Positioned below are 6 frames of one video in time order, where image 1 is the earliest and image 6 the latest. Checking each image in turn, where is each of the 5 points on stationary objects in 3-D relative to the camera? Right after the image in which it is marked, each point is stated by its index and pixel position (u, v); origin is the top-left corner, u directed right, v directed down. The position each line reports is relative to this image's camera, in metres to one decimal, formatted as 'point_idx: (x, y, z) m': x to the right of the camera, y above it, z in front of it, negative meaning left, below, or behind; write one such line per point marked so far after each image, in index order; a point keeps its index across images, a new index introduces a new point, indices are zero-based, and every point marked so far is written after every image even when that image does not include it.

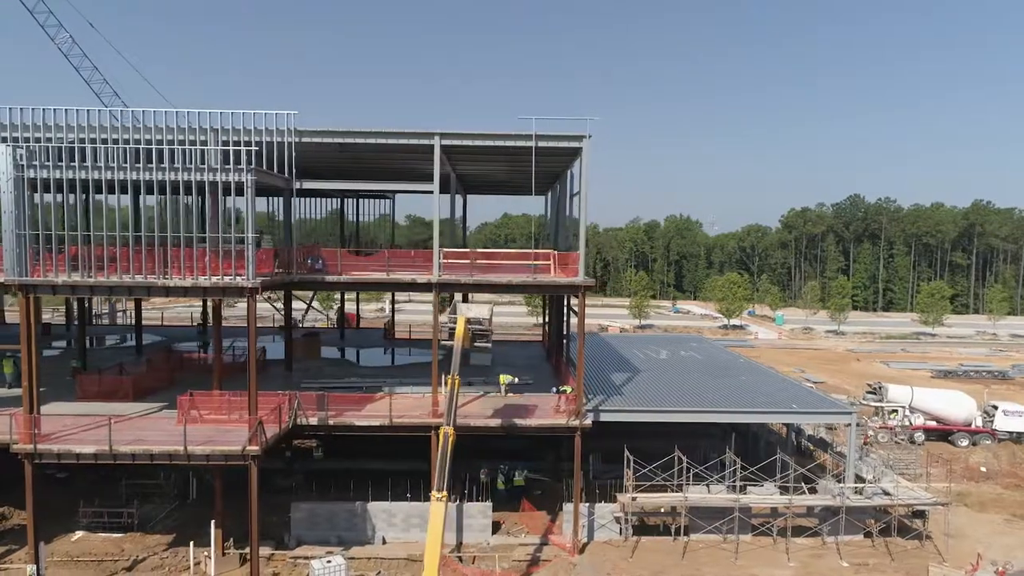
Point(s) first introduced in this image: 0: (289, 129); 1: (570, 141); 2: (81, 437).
0: (-5.8, +4.1, +17.1) m
1: (+1.2, +3.8, +17.6) m
2: (-10.0, -3.5, +15.3) m
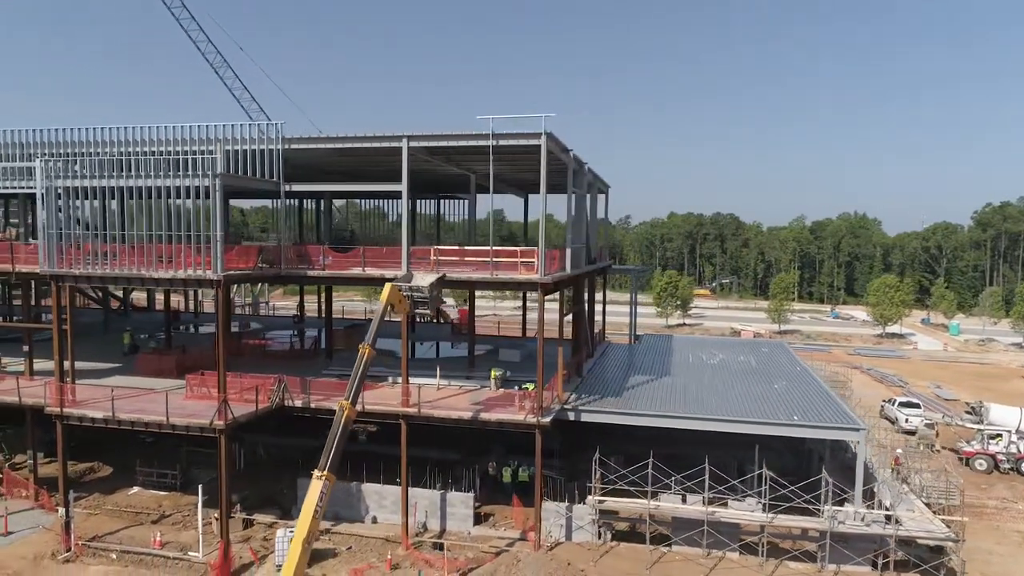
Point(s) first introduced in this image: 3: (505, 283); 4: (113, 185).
0: (-6.7, +4.3, +18.8) m
1: (+0.2, +4.0, +17.6) m
2: (-11.3, -3.2, +18.1) m
3: (-0.5, +0.2, +18.2) m
4: (-10.7, +2.7, +17.4) m
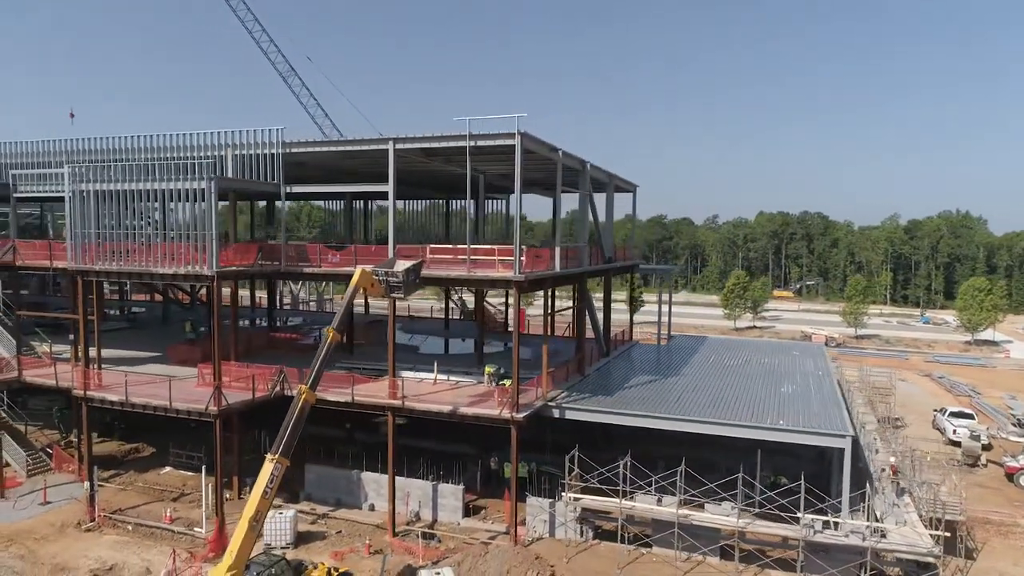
0: (-7.1, +4.4, +20.0) m
1: (-0.4, +4.0, +17.9) m
2: (-11.8, -3.0, +19.8) m
3: (-1.0, +0.2, +18.6) m
4: (-11.2, +2.9, +19.1) m
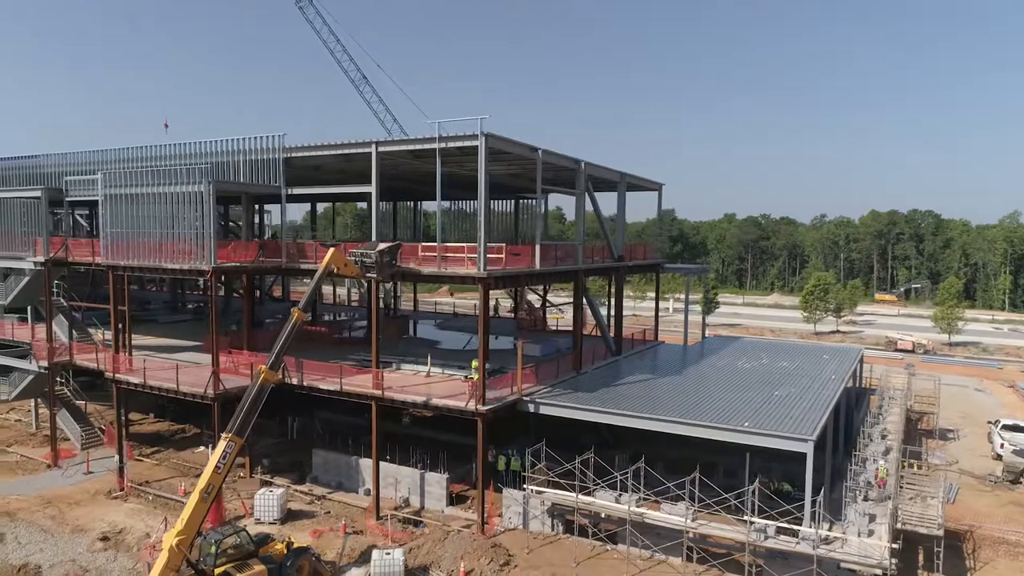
0: (-7.6, +4.6, +21.5) m
1: (-1.2, +4.1, +18.5) m
2: (-12.3, -2.8, +22.0) m
3: (-1.8, +0.4, +19.3) m
4: (-11.8, +3.1, +21.2) m
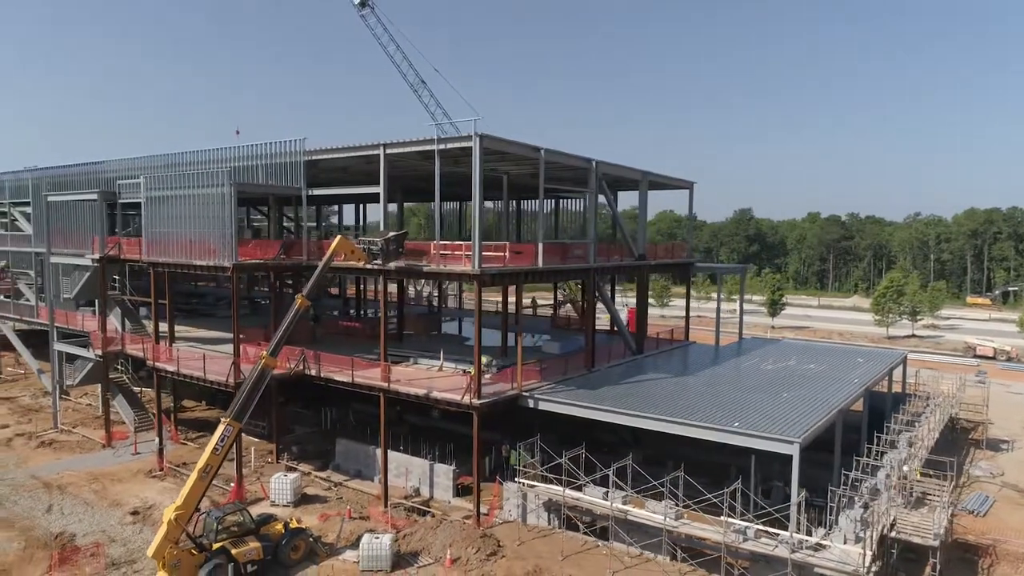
0: (-7.3, +4.7, +22.7) m
1: (-1.3, +4.2, +19.1) m
2: (-12.0, -2.6, +23.7) m
3: (-1.8, +0.4, +19.9) m
4: (-11.6, +3.2, +22.8) m
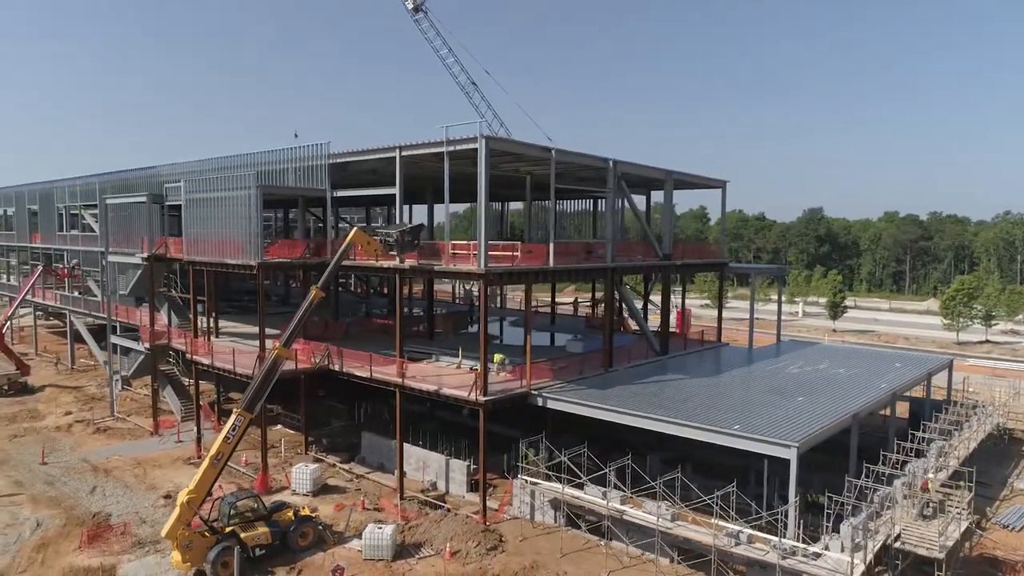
0: (-6.7, +4.8, +23.6) m
1: (-1.0, +4.3, +19.5) m
2: (-11.3, -2.5, +25.1) m
3: (-1.5, +0.5, +20.3) m
4: (-10.9, +3.3, +24.1) m
